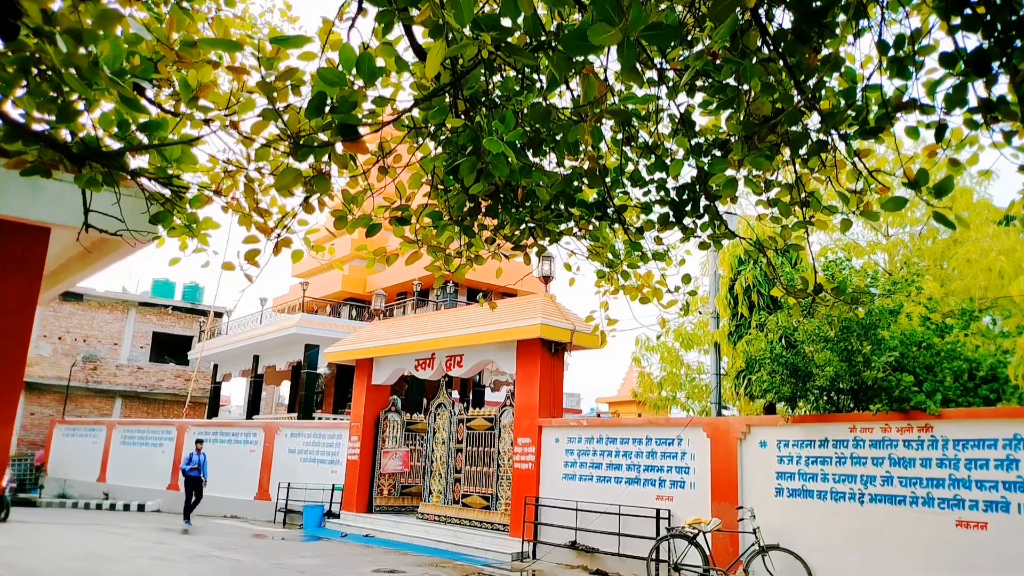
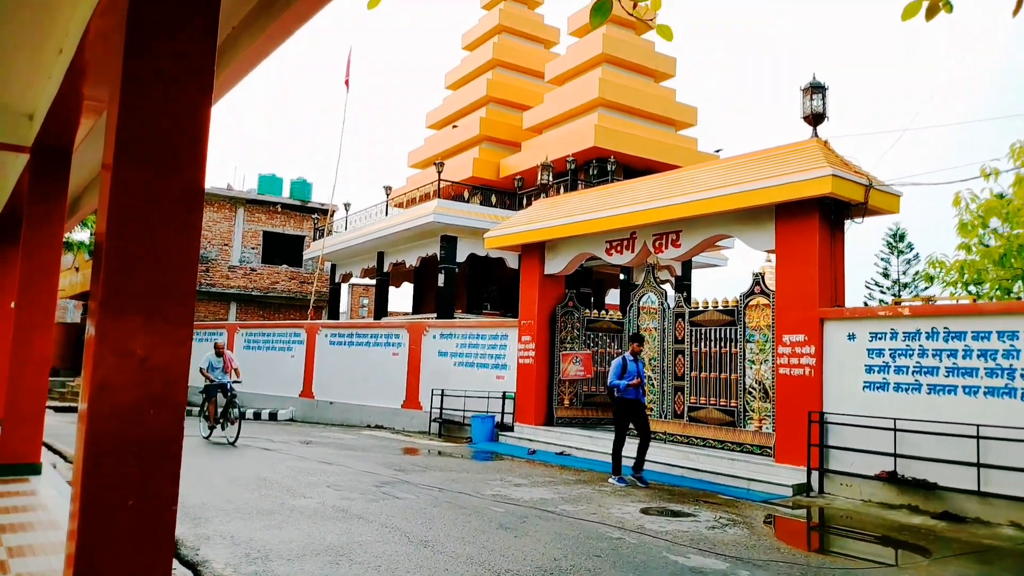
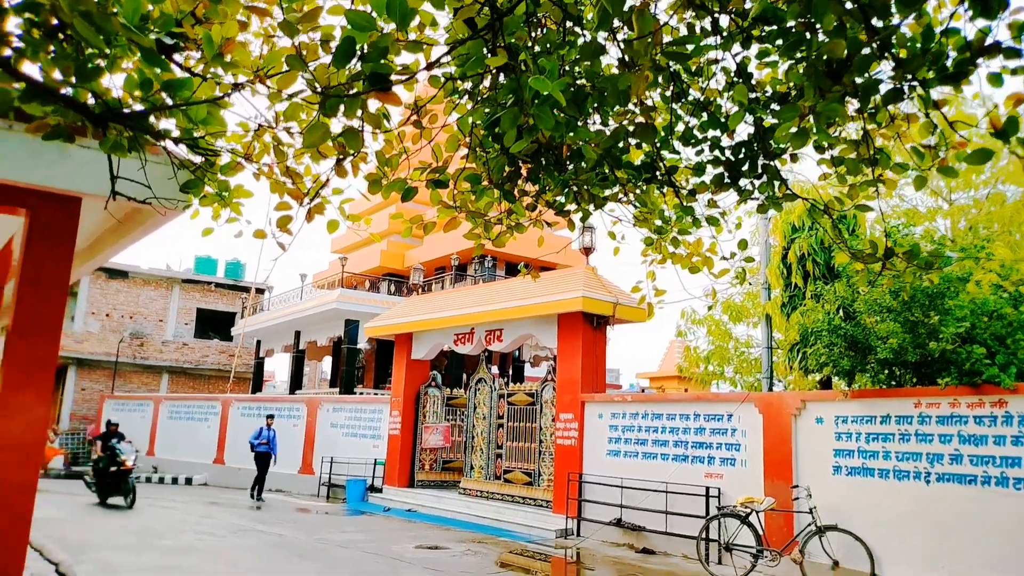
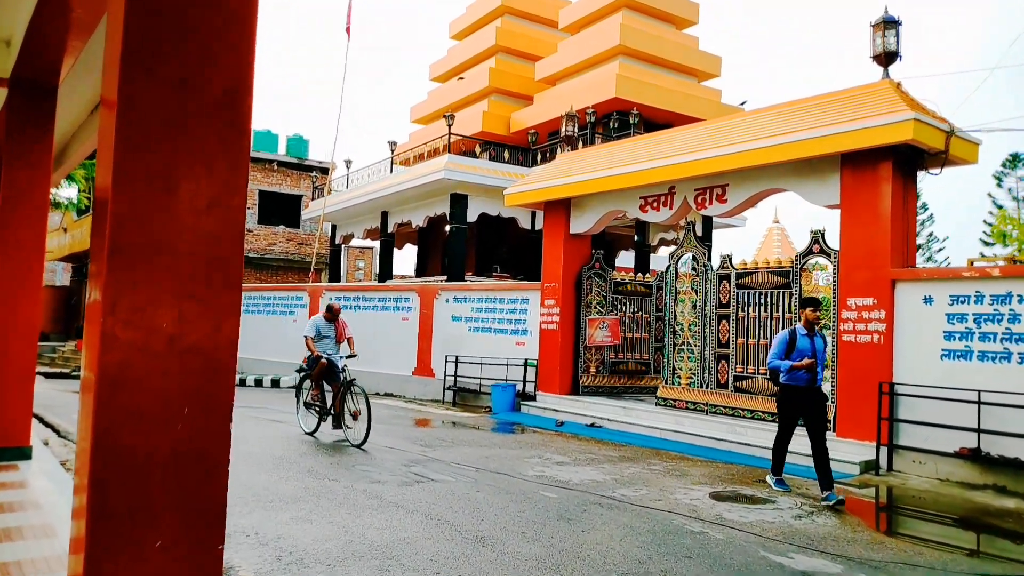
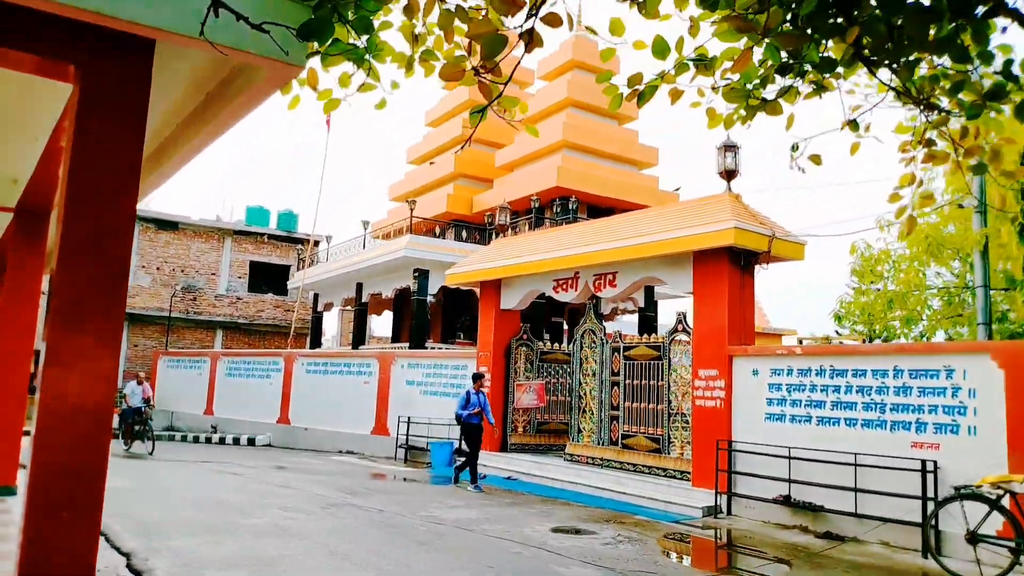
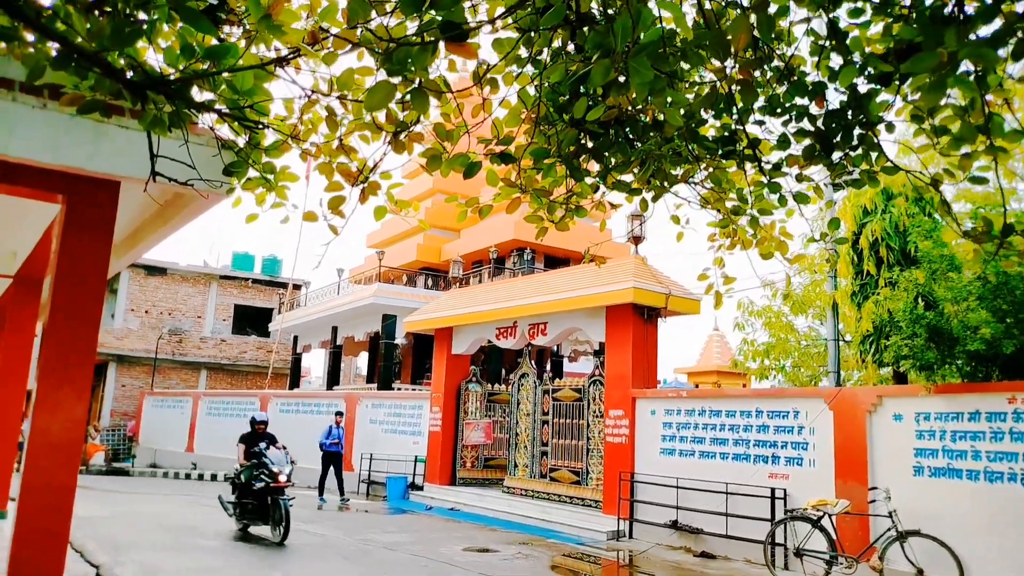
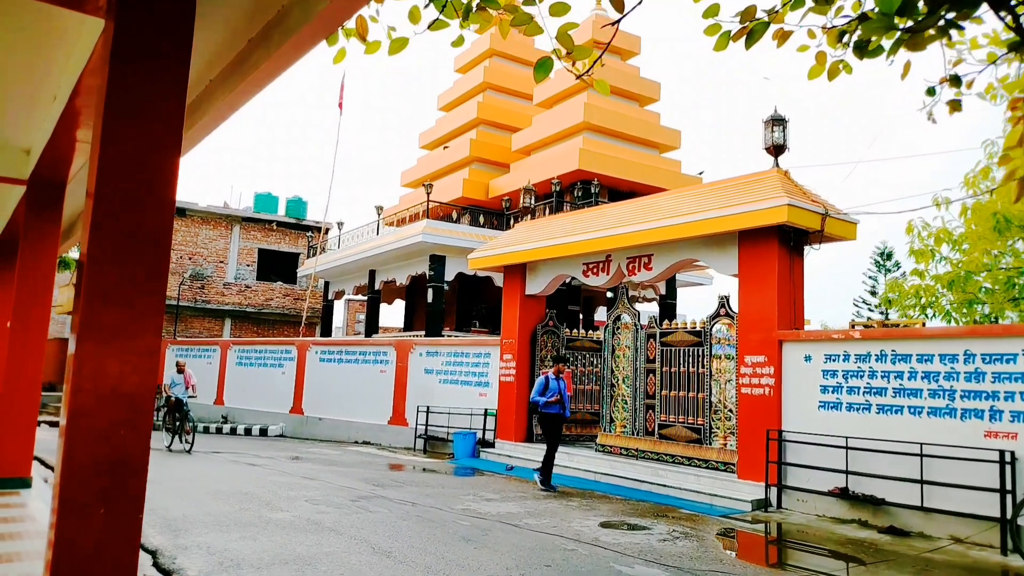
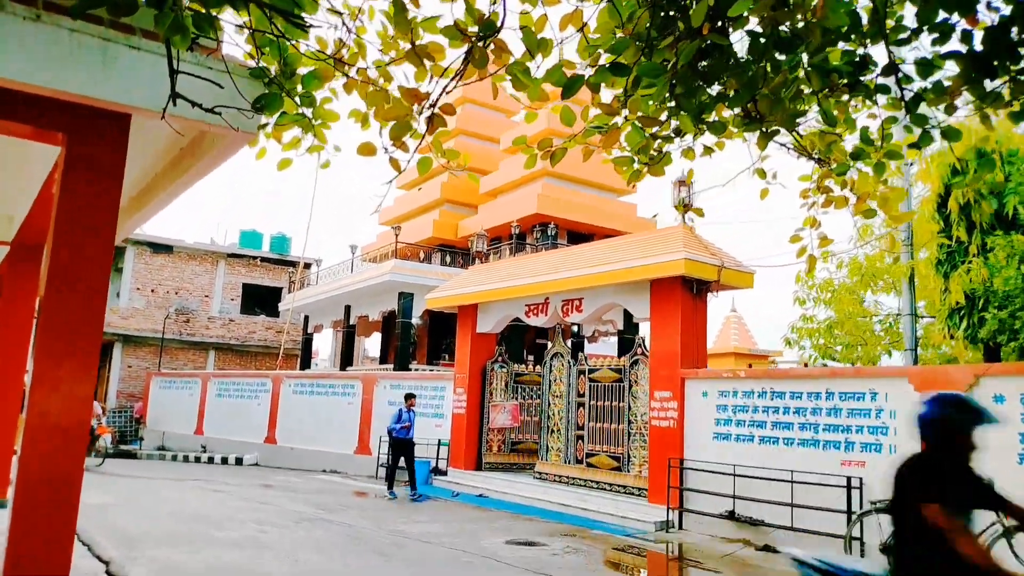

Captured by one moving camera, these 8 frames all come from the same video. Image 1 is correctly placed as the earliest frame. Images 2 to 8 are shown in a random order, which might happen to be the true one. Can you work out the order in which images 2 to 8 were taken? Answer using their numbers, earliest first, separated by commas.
3, 6, 8, 5, 7, 2, 4
